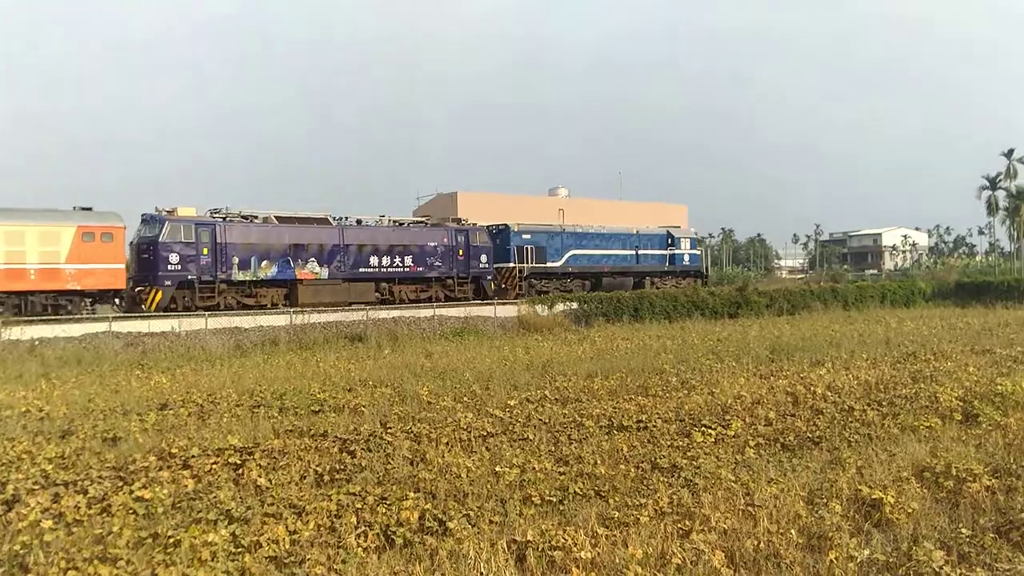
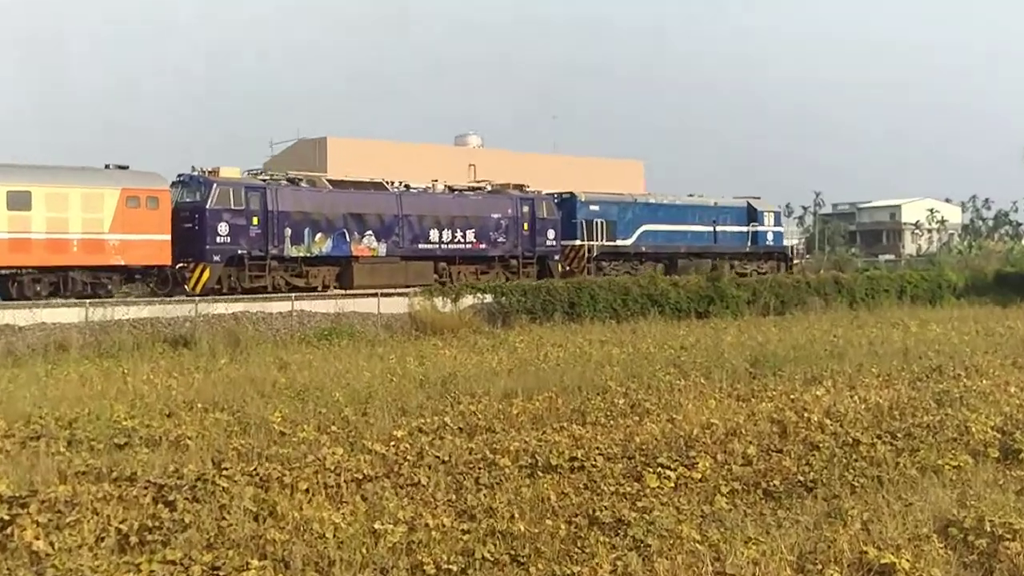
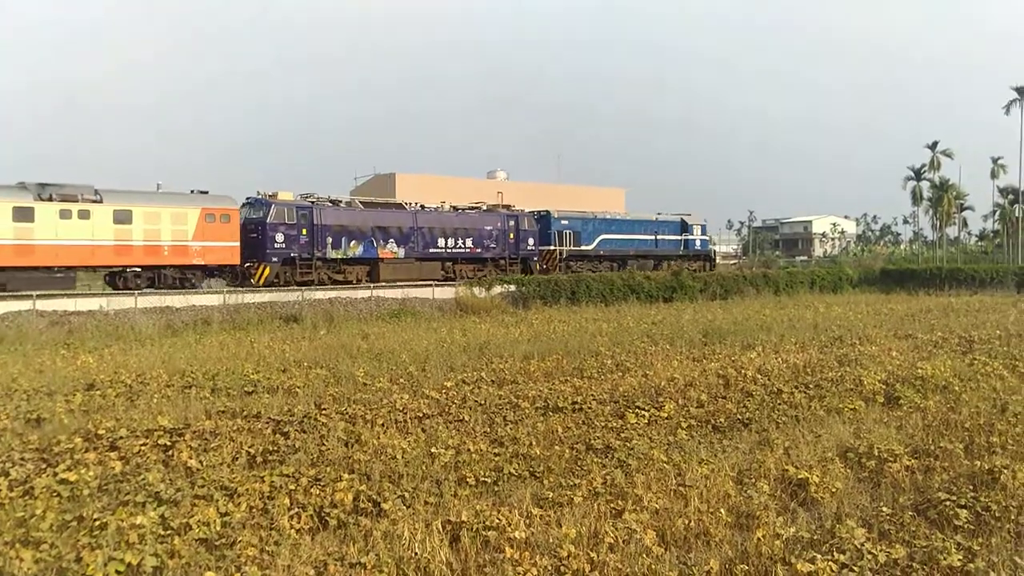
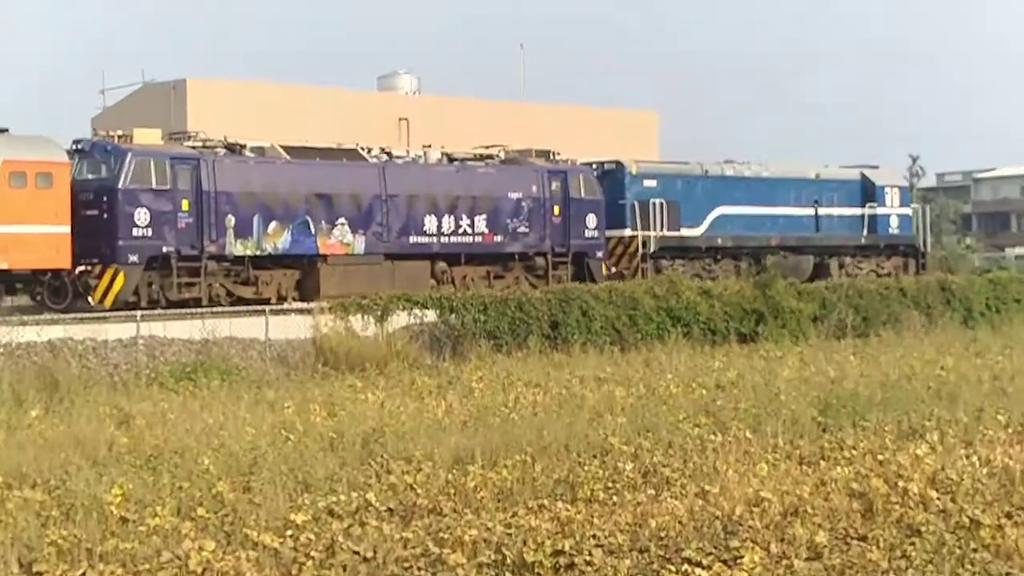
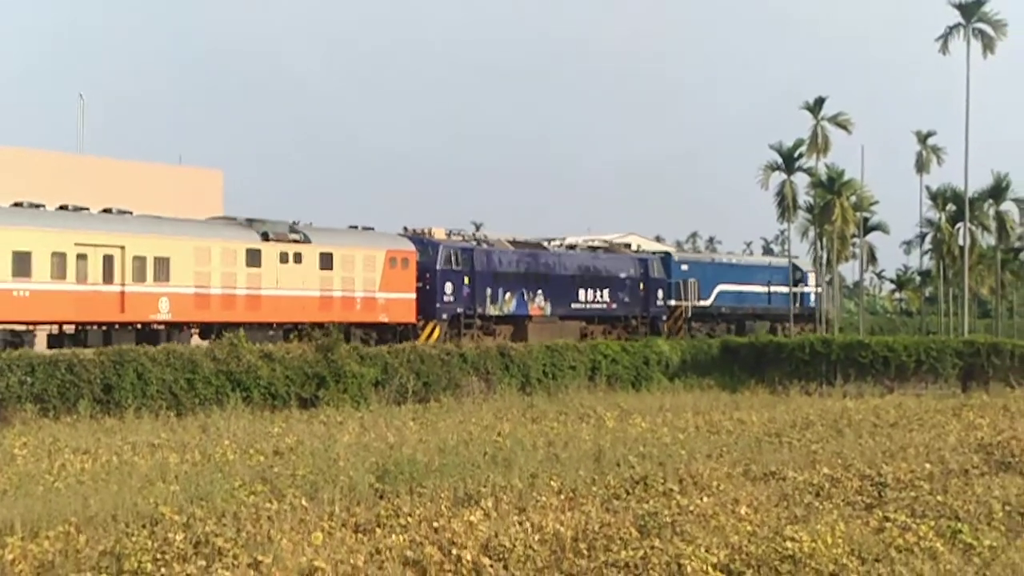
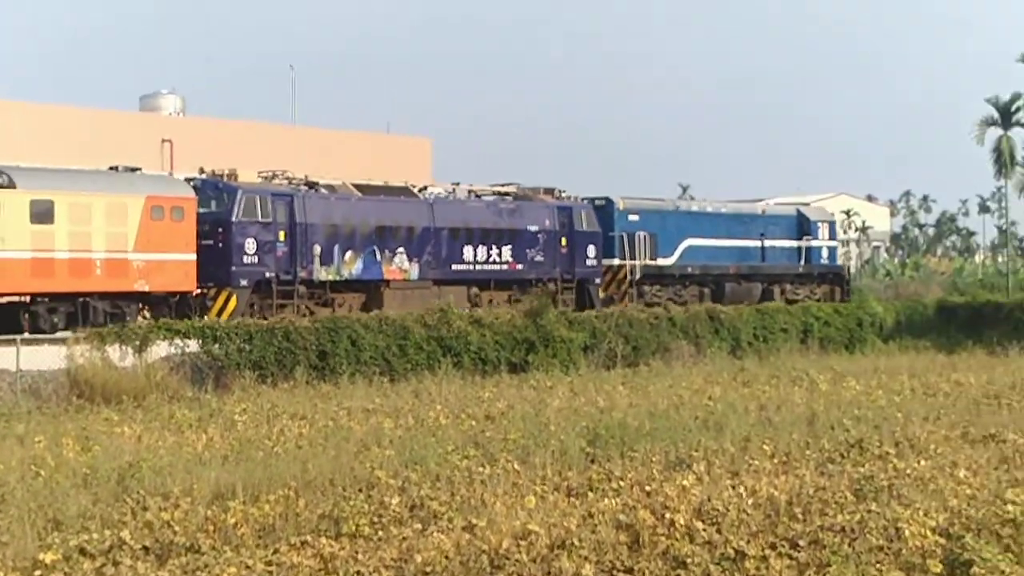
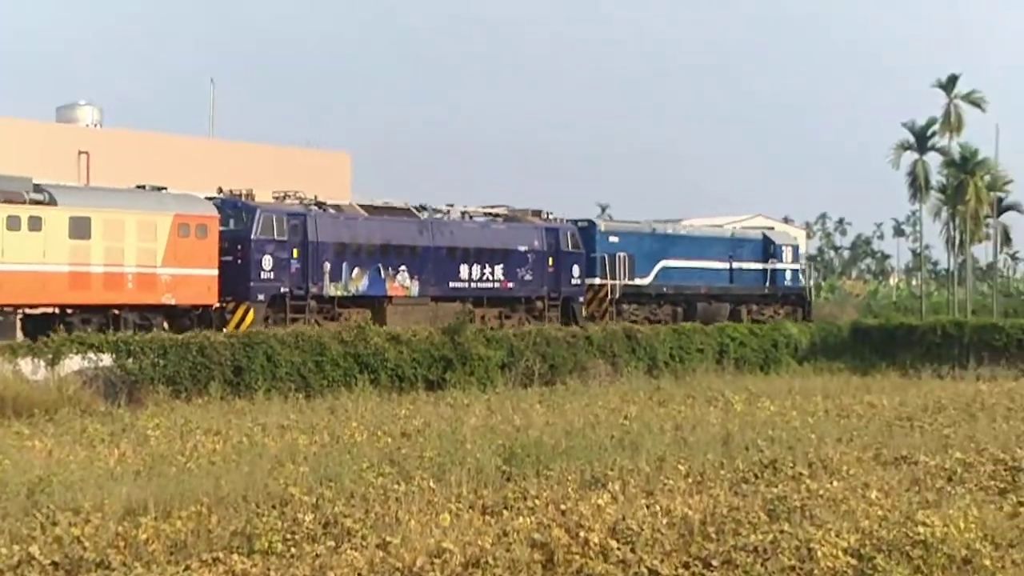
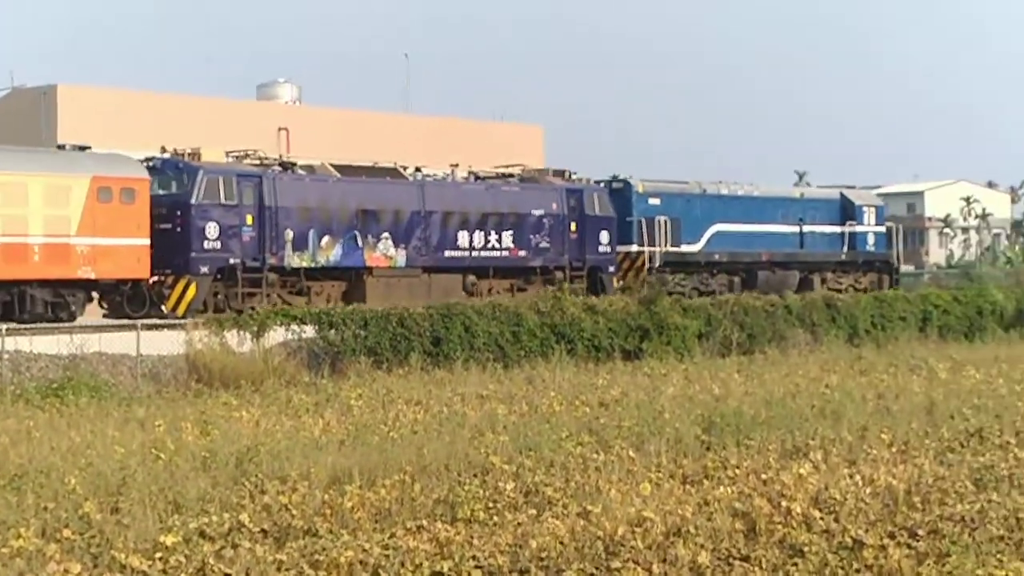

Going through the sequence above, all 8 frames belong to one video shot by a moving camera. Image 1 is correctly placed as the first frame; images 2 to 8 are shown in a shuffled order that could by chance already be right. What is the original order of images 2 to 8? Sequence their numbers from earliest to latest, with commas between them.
3, 2, 4, 8, 6, 7, 5
